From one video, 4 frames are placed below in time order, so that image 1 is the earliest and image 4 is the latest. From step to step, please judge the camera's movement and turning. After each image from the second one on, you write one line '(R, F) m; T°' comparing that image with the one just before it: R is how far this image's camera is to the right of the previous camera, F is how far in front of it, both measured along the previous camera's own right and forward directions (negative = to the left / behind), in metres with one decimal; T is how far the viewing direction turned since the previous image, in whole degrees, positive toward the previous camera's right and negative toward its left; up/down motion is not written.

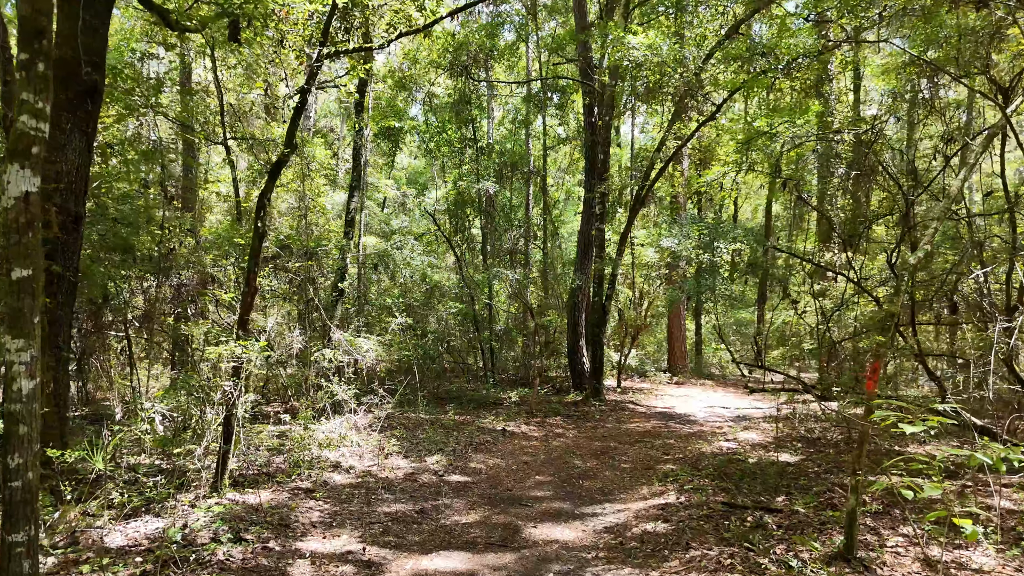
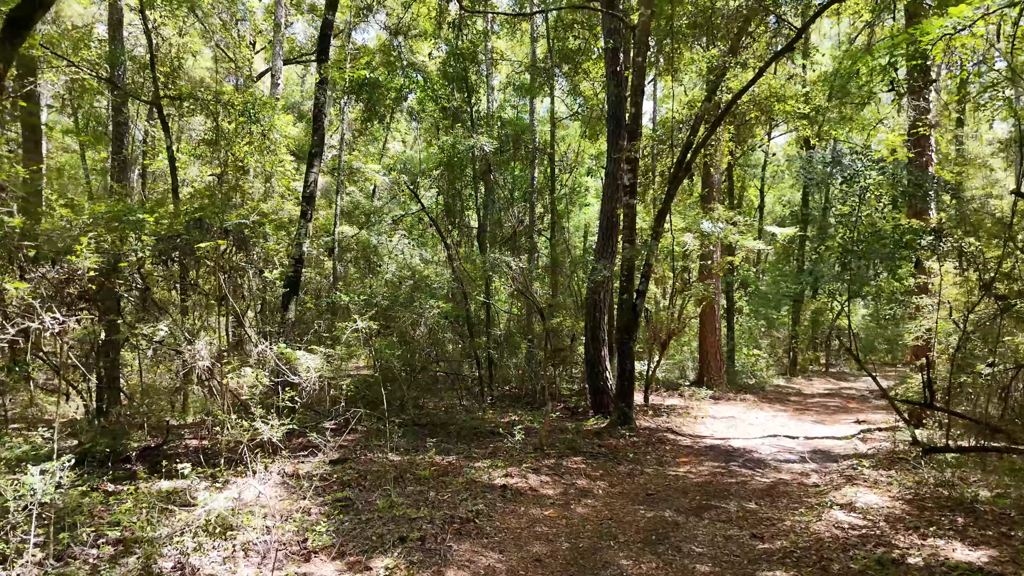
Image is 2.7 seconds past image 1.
(0.0, +2.3) m; 0°
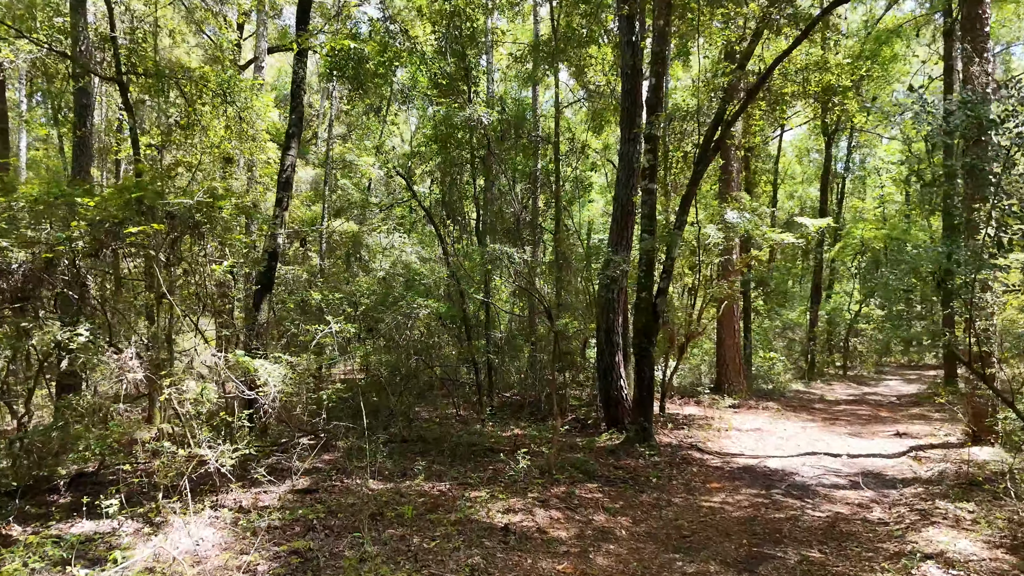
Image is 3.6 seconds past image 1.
(0.0, +1.0) m; 0°
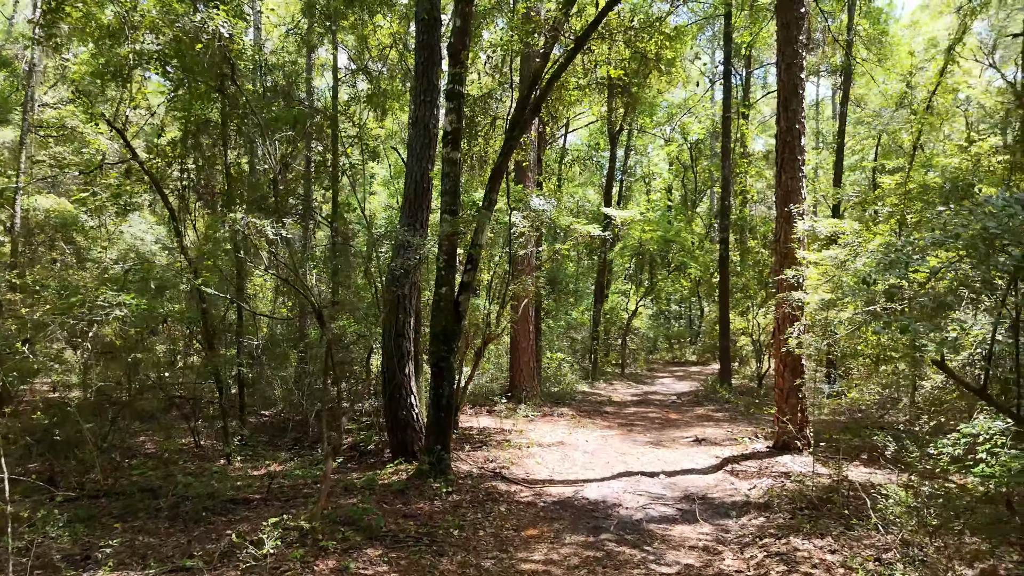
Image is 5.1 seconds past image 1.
(+0.1, +1.4) m; +17°
